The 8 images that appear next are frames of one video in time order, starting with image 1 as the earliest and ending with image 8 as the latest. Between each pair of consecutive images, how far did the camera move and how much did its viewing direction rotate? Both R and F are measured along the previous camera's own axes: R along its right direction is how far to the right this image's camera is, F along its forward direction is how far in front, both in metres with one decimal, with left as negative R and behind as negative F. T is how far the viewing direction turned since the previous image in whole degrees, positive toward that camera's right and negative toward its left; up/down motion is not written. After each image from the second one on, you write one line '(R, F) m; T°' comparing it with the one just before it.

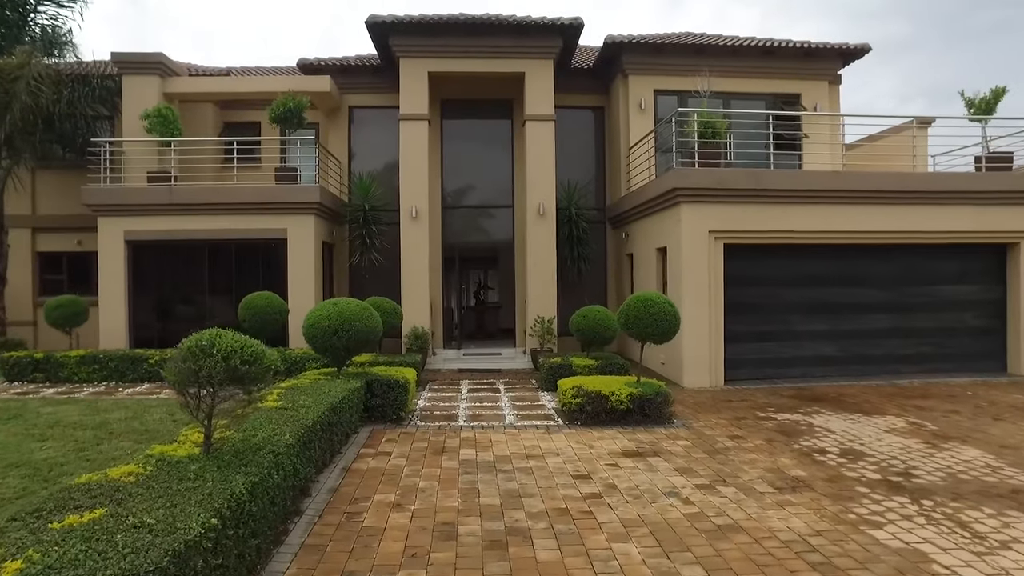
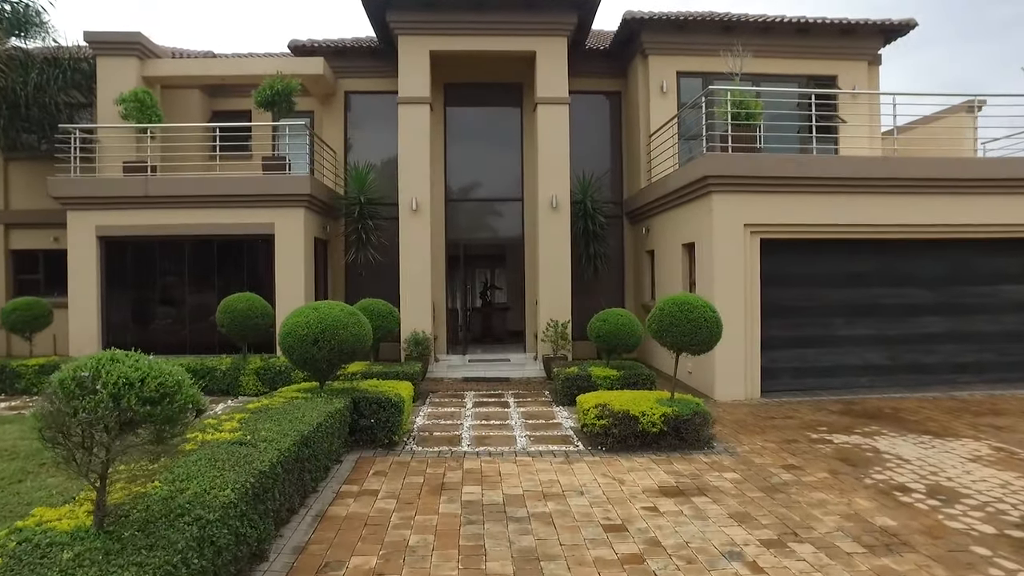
(0.0, +1.0) m; -1°
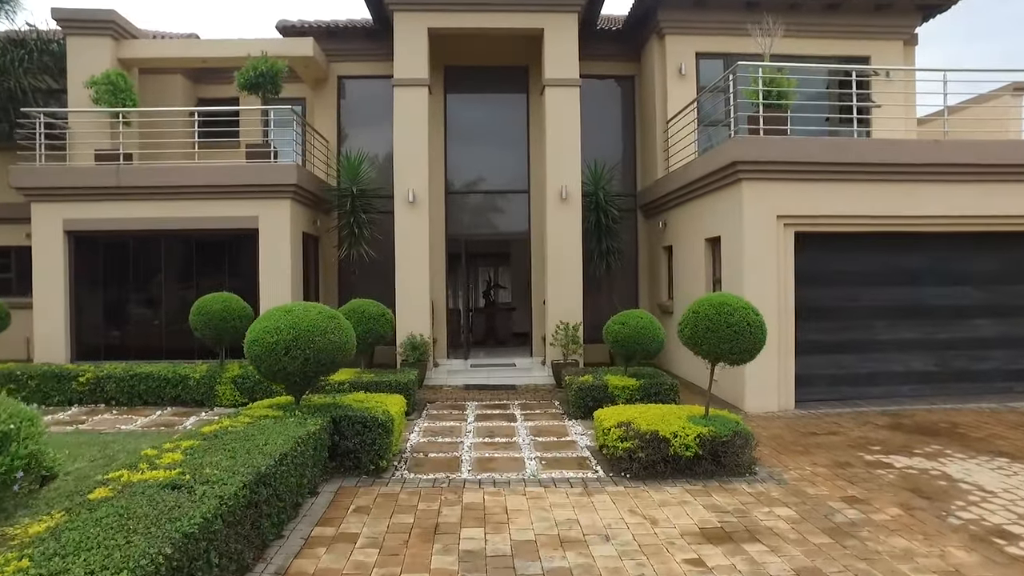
(0.0, +0.9) m; 0°
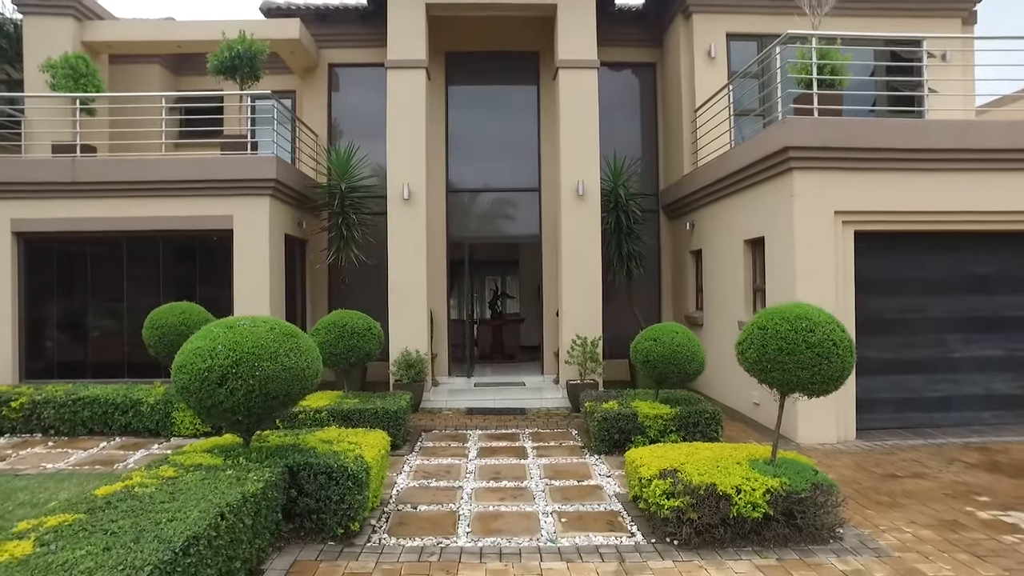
(0.0, +1.1) m; -1°
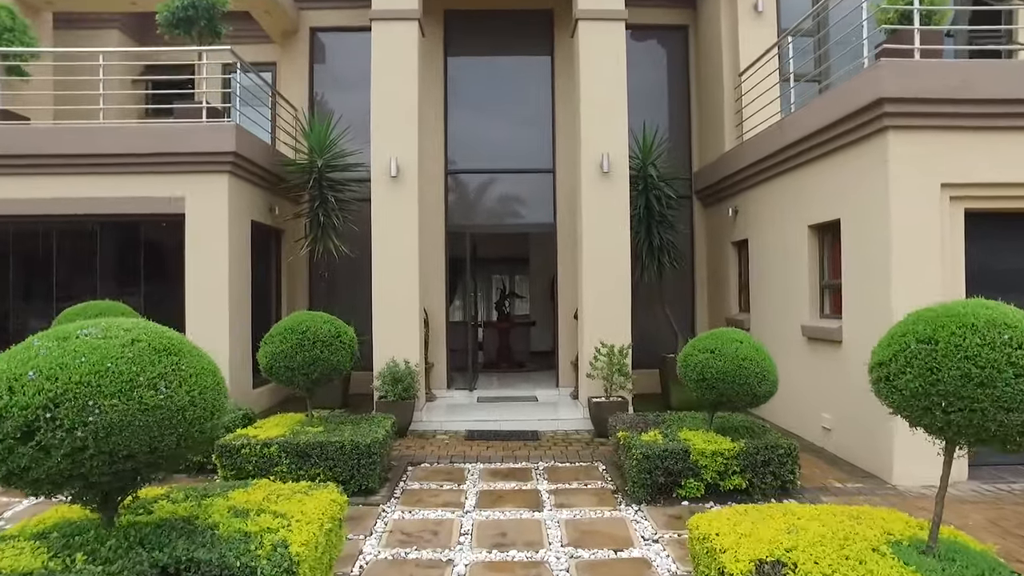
(0.0, +1.4) m; -1°
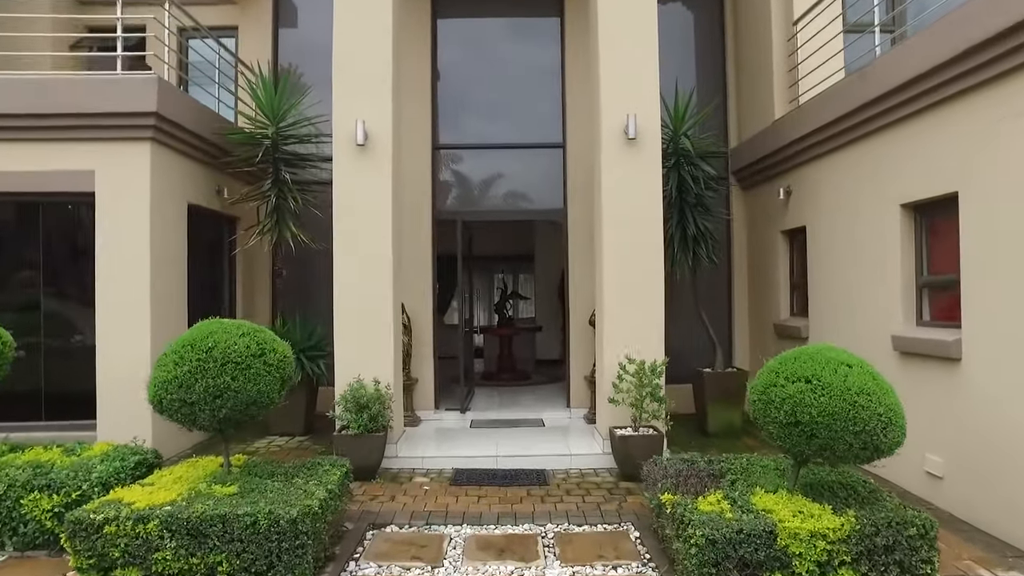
(0.0, +1.5) m; 0°
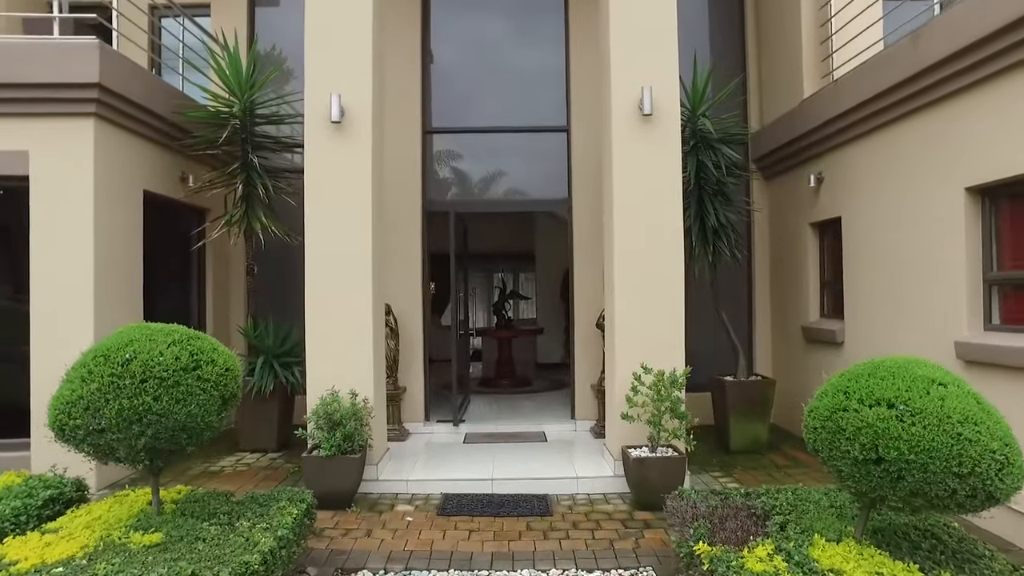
(0.0, +0.7) m; 0°
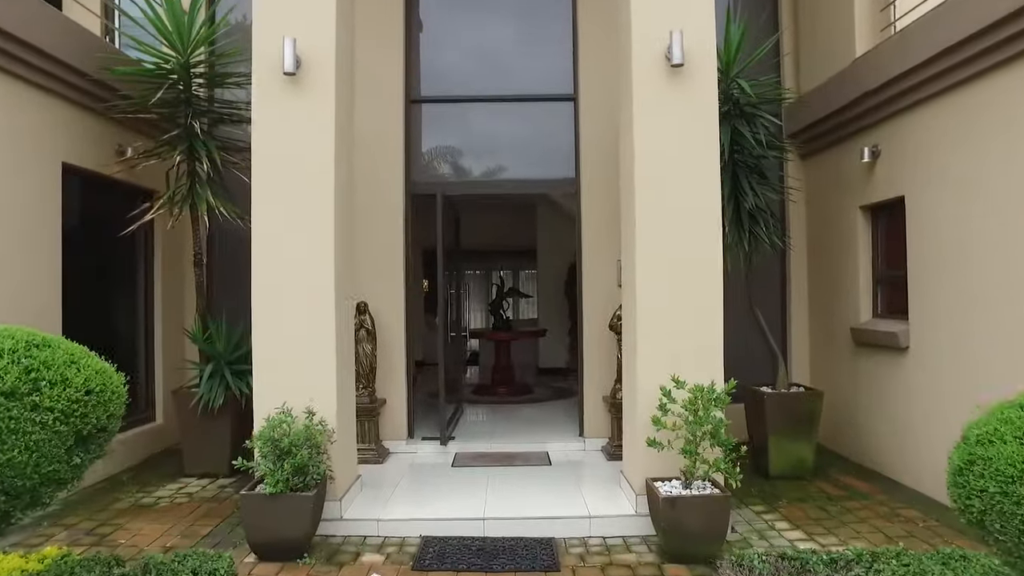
(0.0, +0.9) m; 0°
